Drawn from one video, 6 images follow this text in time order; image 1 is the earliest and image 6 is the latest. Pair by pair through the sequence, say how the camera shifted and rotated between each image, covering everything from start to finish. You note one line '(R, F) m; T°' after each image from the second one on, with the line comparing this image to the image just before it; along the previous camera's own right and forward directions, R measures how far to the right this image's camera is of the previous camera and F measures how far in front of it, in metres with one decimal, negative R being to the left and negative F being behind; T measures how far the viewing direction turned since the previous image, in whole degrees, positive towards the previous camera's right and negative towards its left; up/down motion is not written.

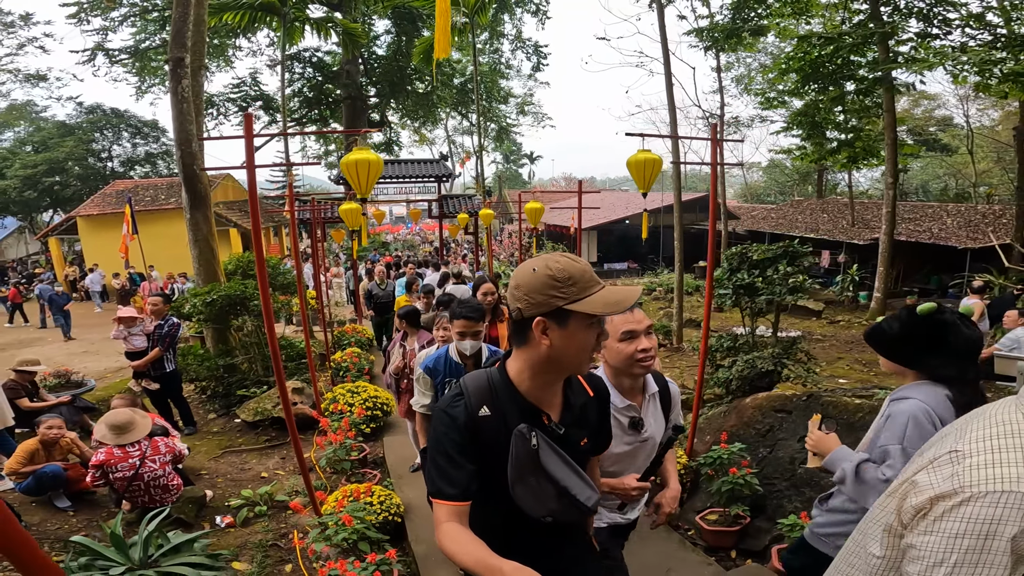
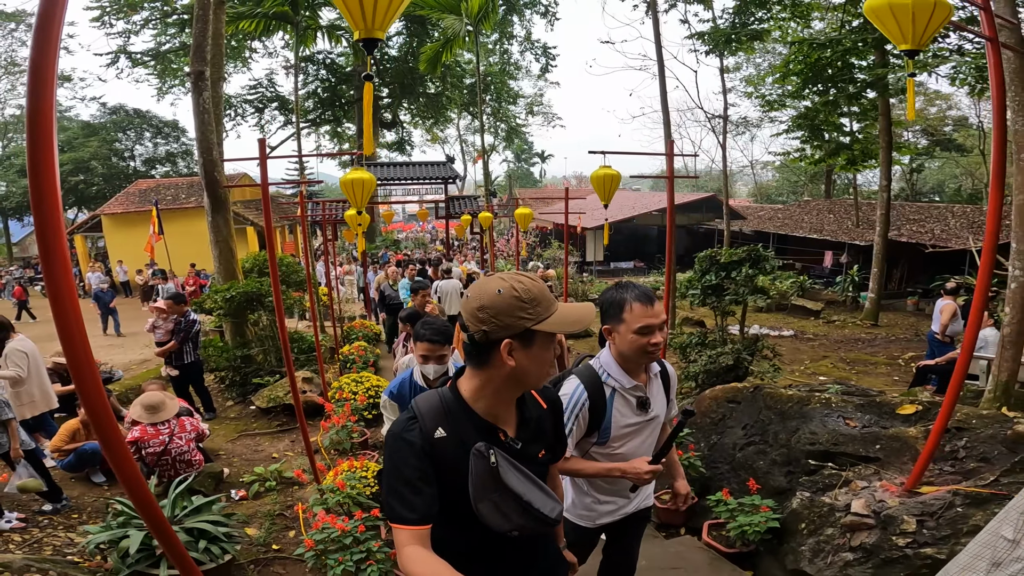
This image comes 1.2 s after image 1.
(+0.3, -0.5) m; -1°
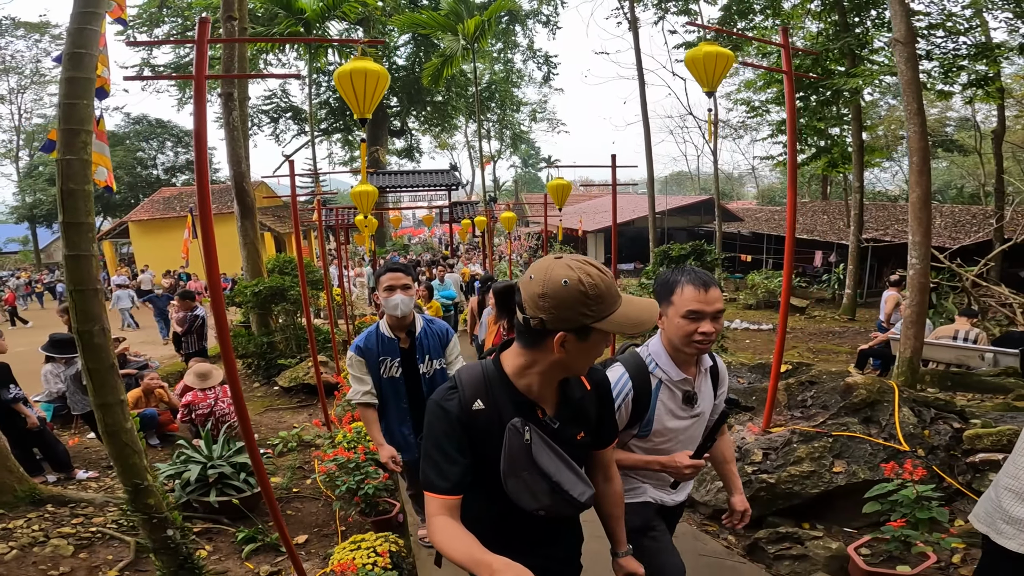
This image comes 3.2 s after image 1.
(+0.3, -1.1) m; -1°
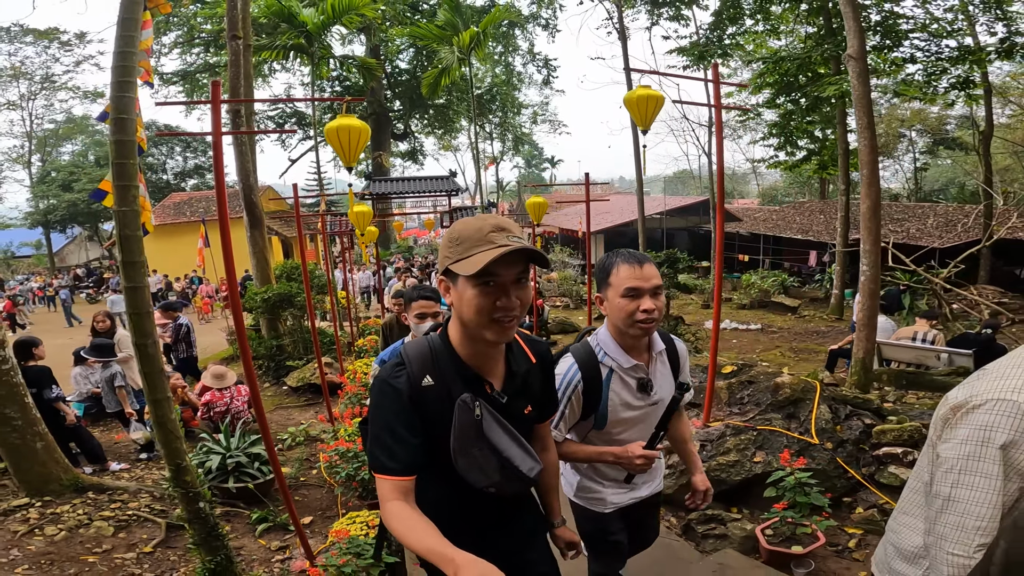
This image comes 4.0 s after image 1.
(+0.2, -0.6) m; -1°
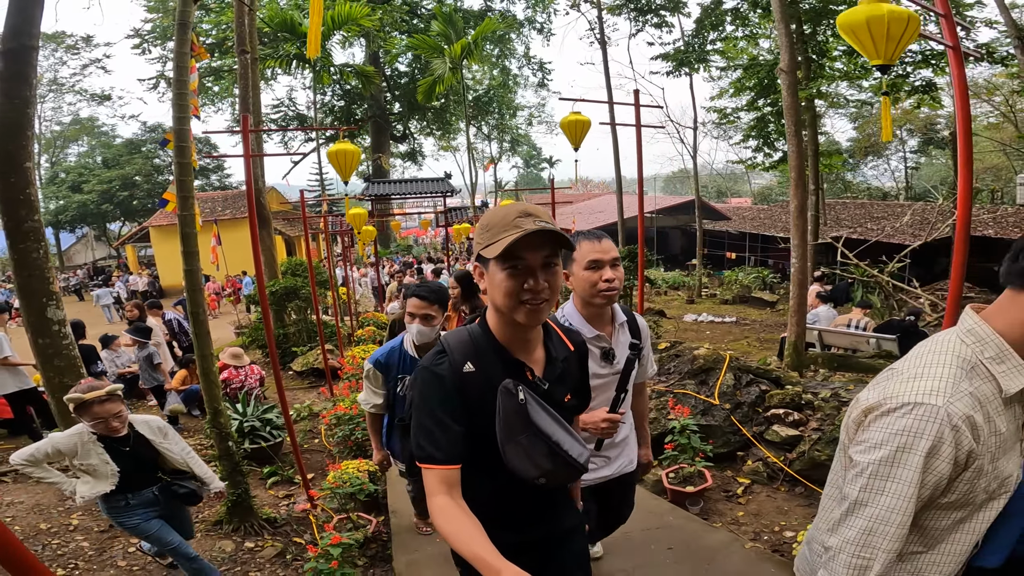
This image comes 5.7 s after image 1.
(+0.3, -1.0) m; 0°
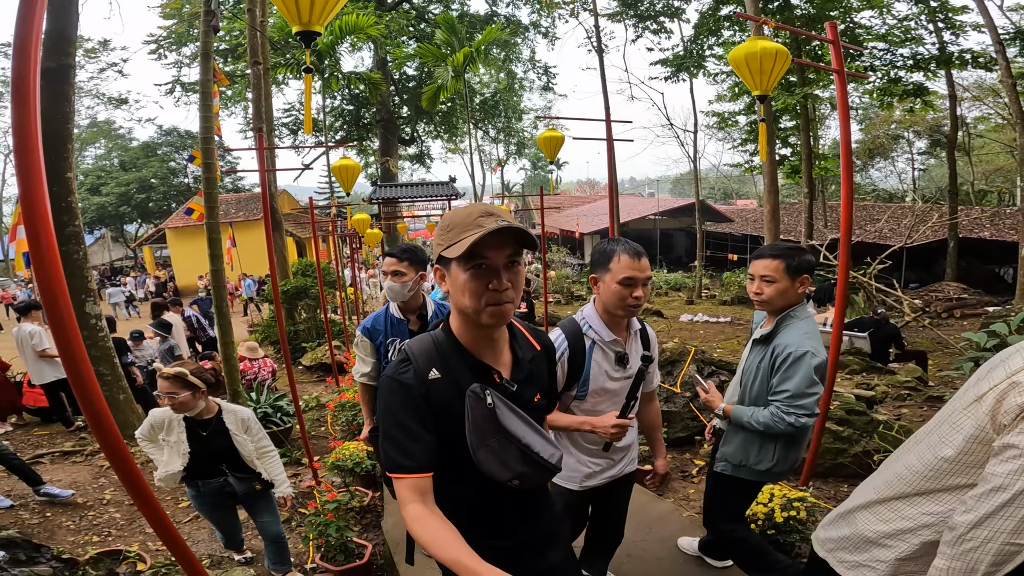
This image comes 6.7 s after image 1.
(+0.2, -0.6) m; -1°
